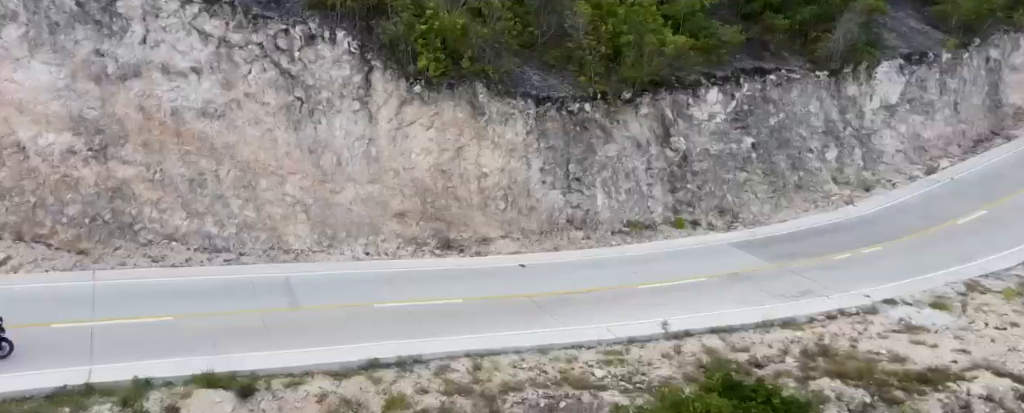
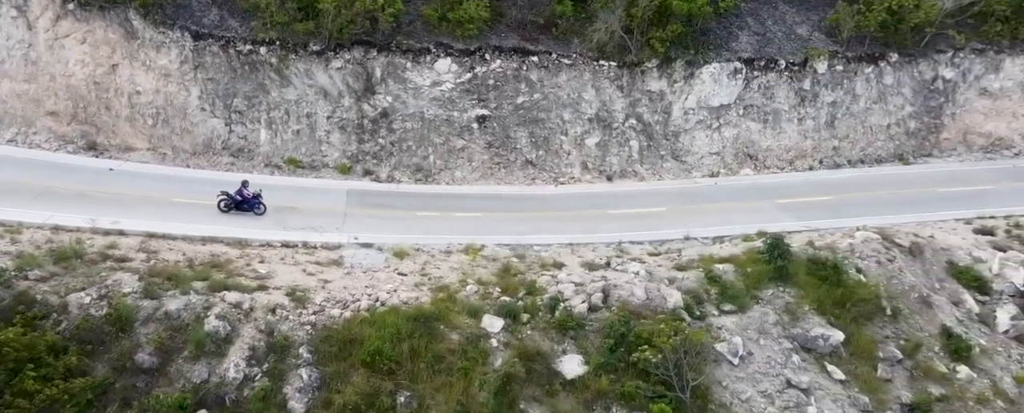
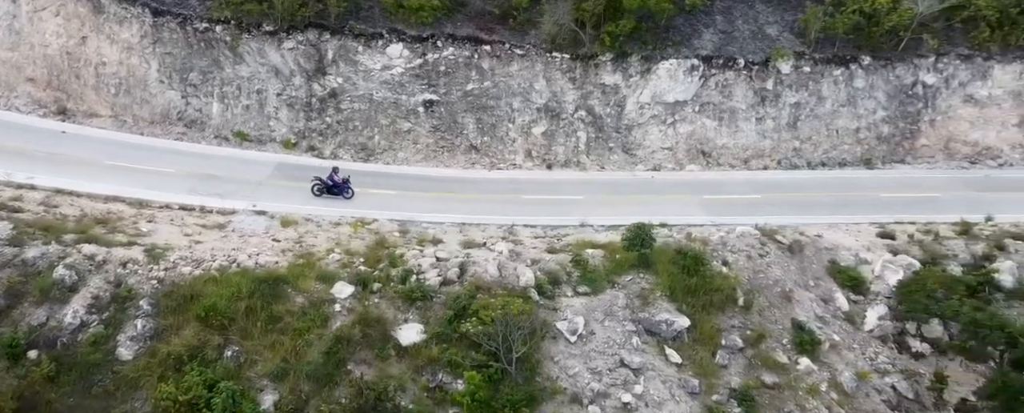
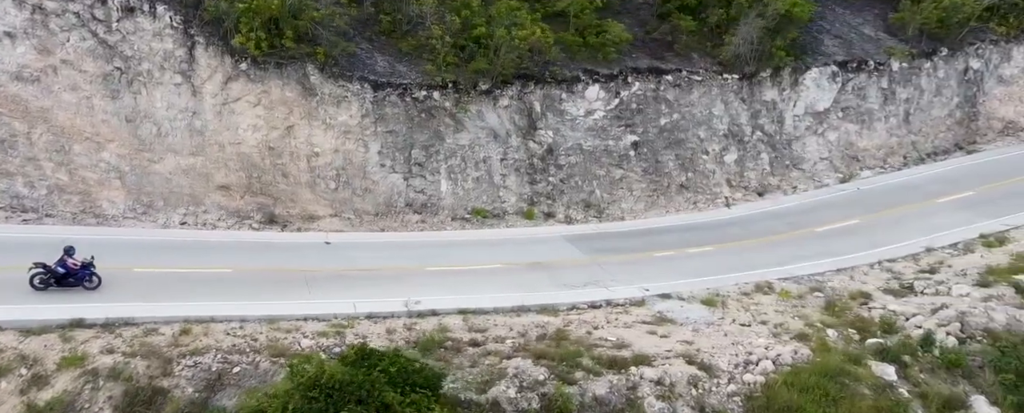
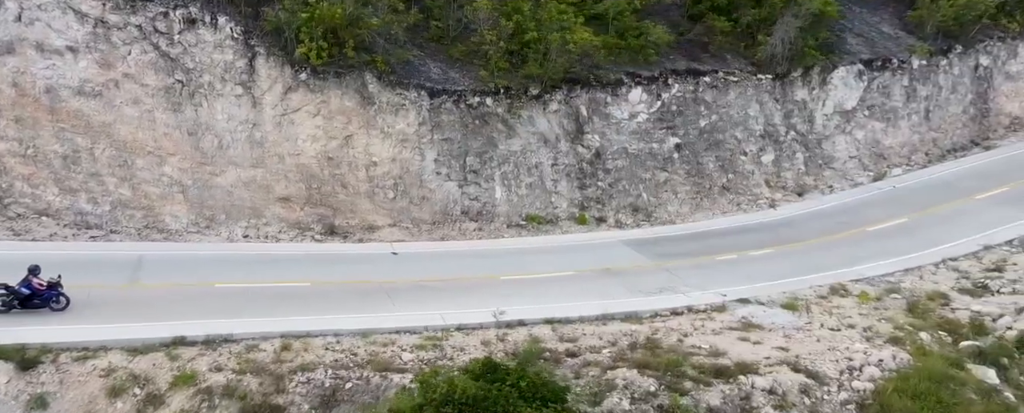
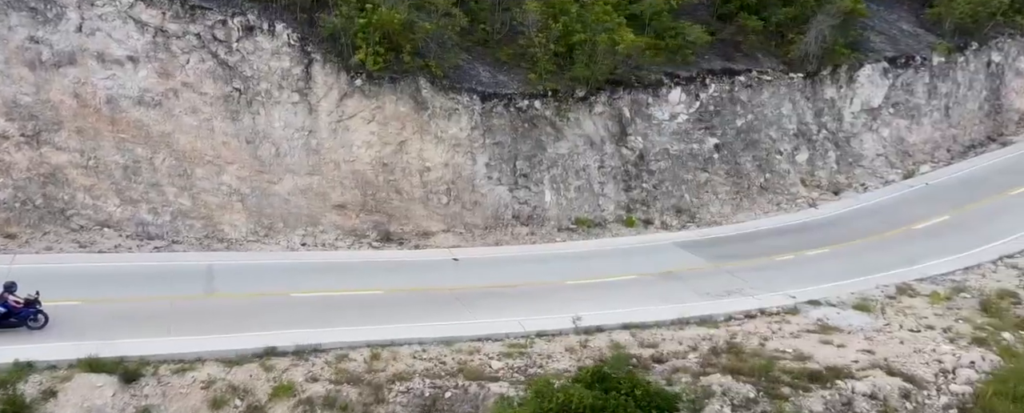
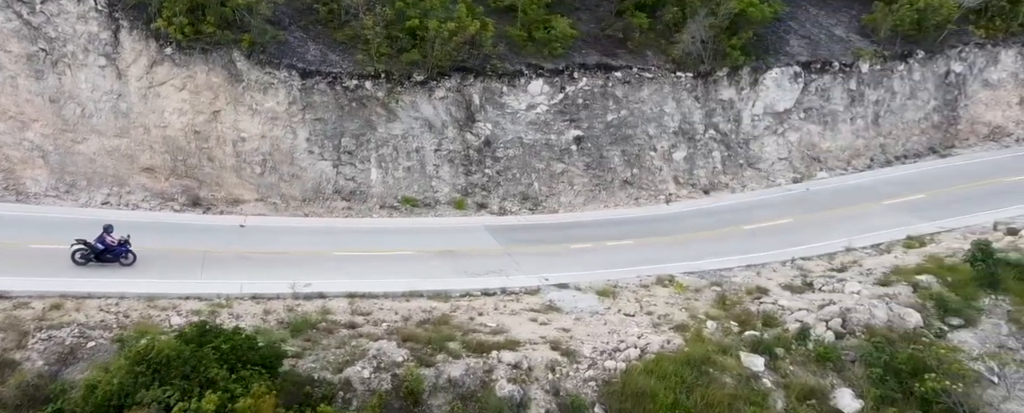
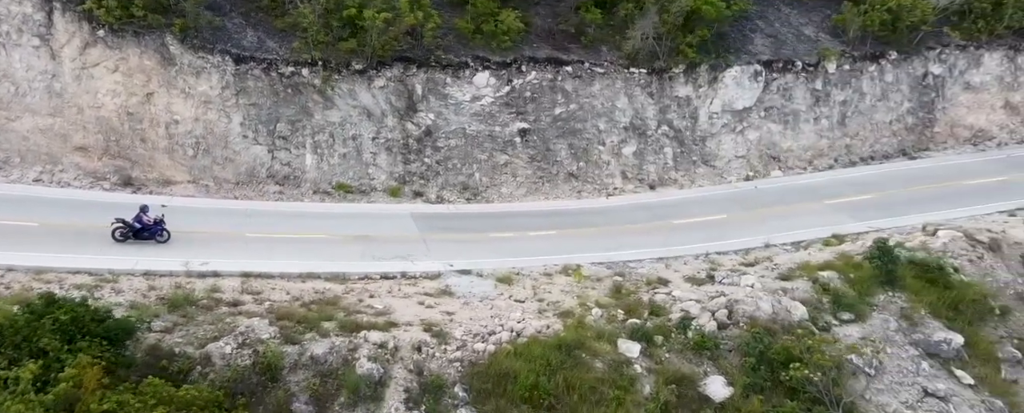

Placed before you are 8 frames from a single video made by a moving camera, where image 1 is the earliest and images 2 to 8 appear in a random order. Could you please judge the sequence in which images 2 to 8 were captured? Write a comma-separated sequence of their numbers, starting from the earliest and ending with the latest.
6, 5, 4, 7, 8, 2, 3
